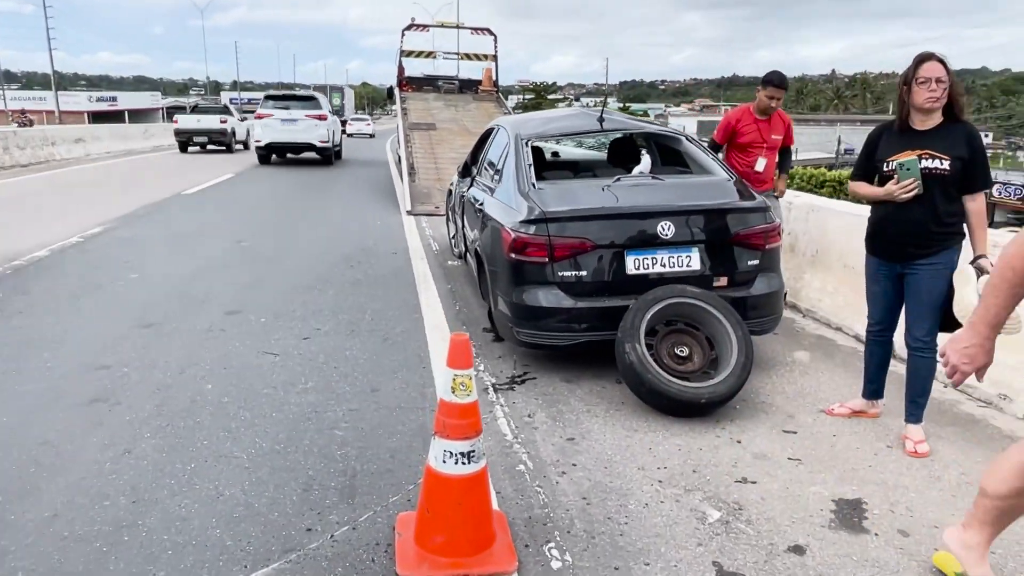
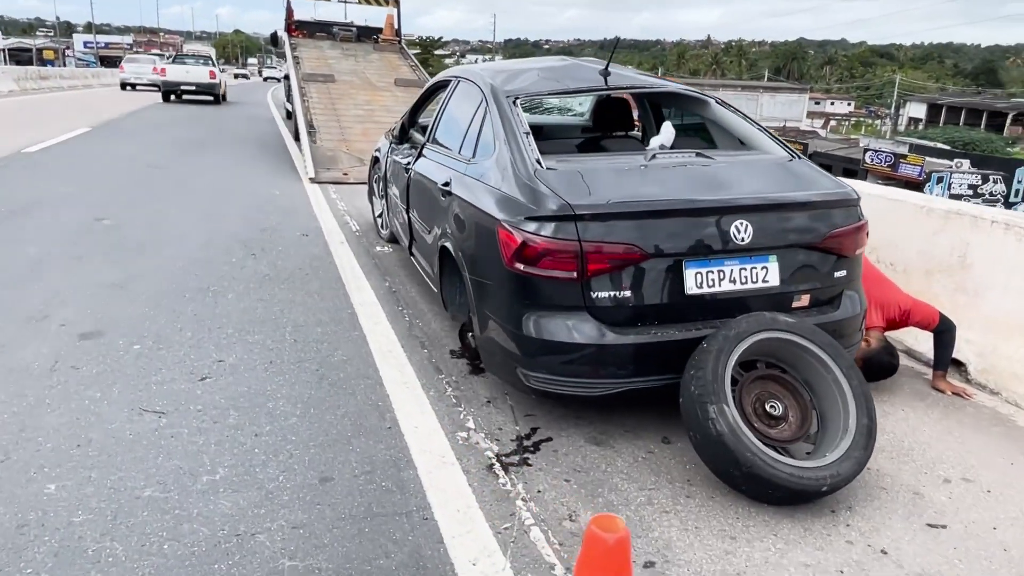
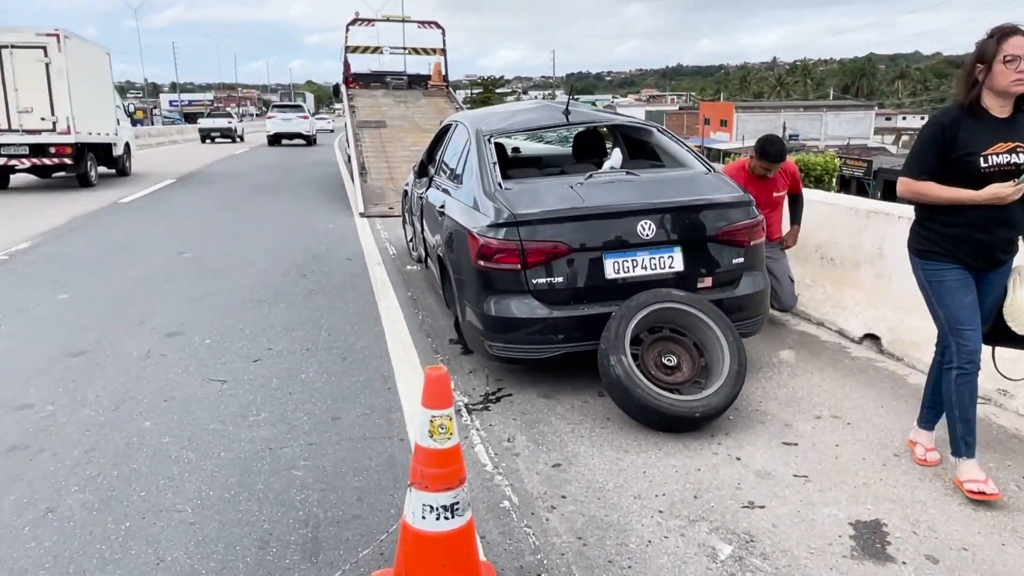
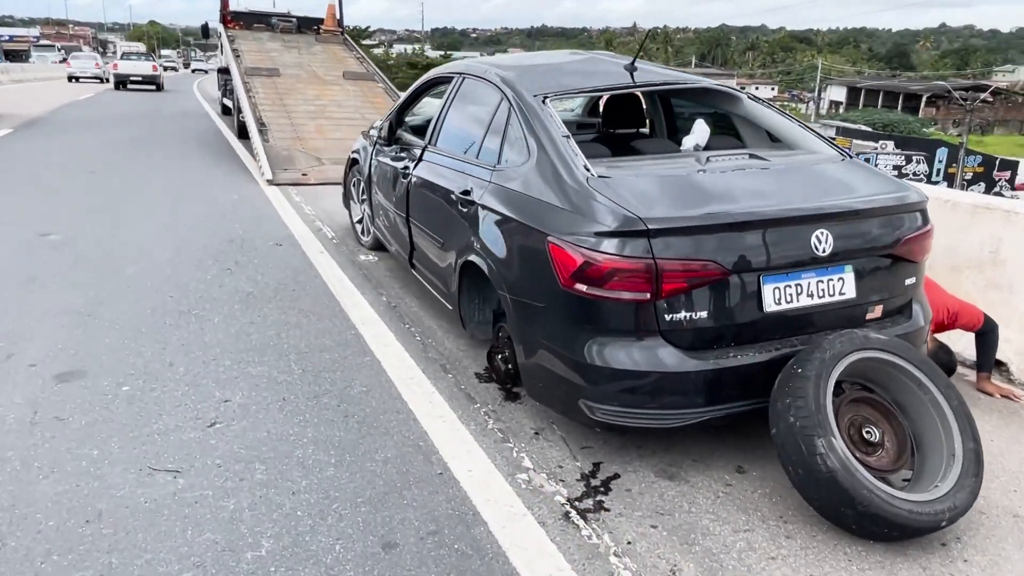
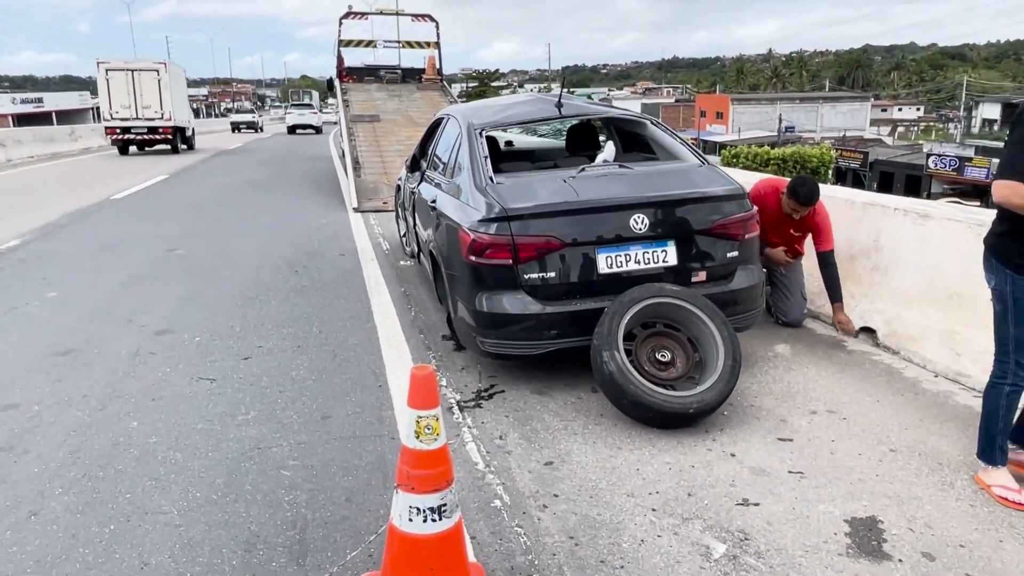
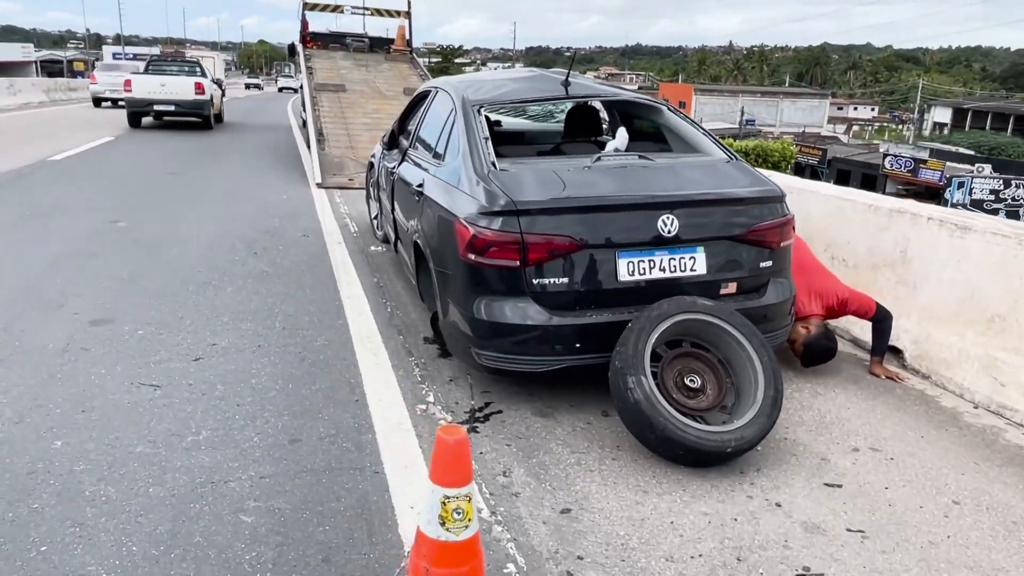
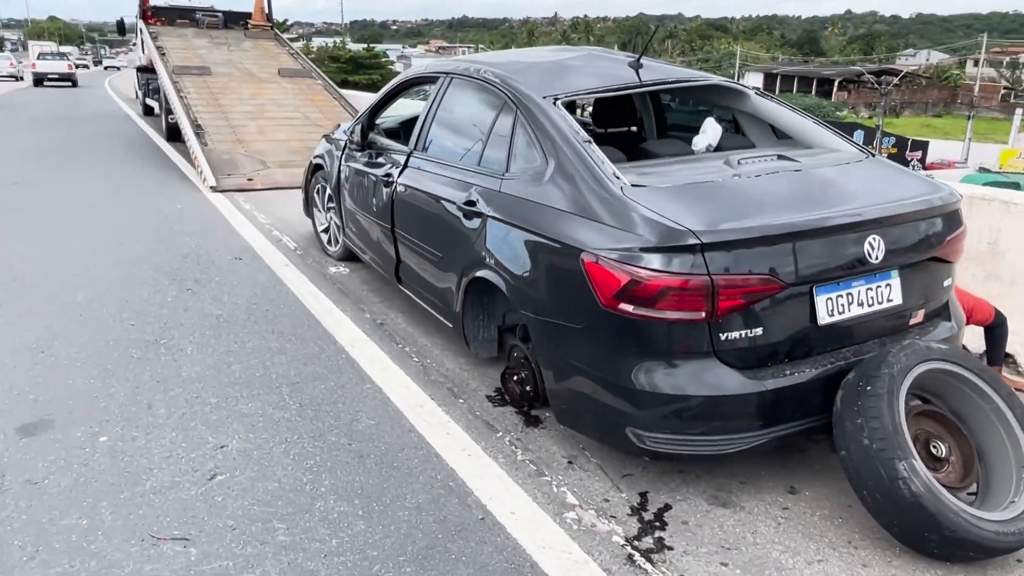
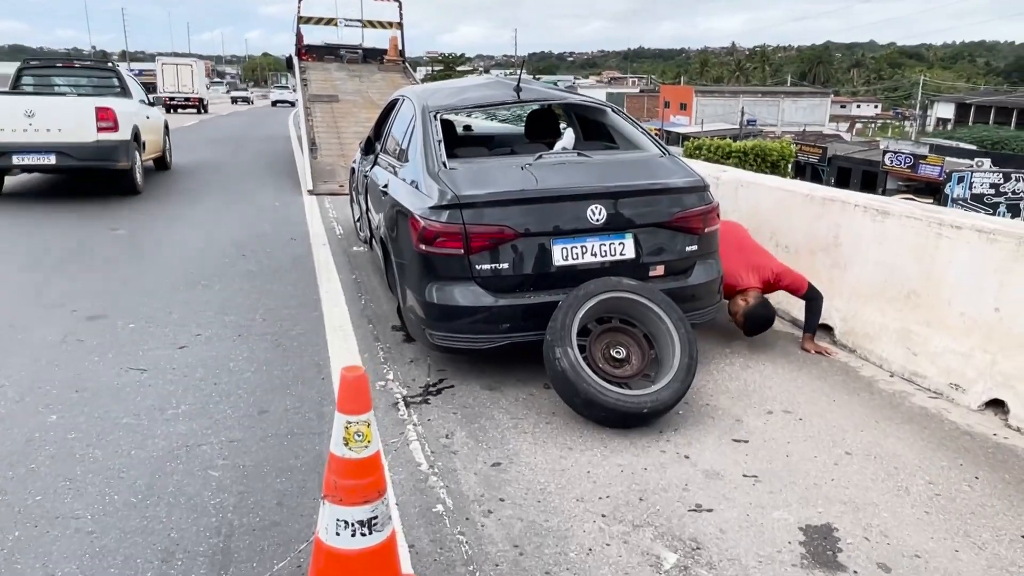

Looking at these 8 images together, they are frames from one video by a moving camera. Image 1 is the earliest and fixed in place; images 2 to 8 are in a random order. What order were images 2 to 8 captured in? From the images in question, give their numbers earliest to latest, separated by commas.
3, 5, 8, 6, 2, 4, 7
